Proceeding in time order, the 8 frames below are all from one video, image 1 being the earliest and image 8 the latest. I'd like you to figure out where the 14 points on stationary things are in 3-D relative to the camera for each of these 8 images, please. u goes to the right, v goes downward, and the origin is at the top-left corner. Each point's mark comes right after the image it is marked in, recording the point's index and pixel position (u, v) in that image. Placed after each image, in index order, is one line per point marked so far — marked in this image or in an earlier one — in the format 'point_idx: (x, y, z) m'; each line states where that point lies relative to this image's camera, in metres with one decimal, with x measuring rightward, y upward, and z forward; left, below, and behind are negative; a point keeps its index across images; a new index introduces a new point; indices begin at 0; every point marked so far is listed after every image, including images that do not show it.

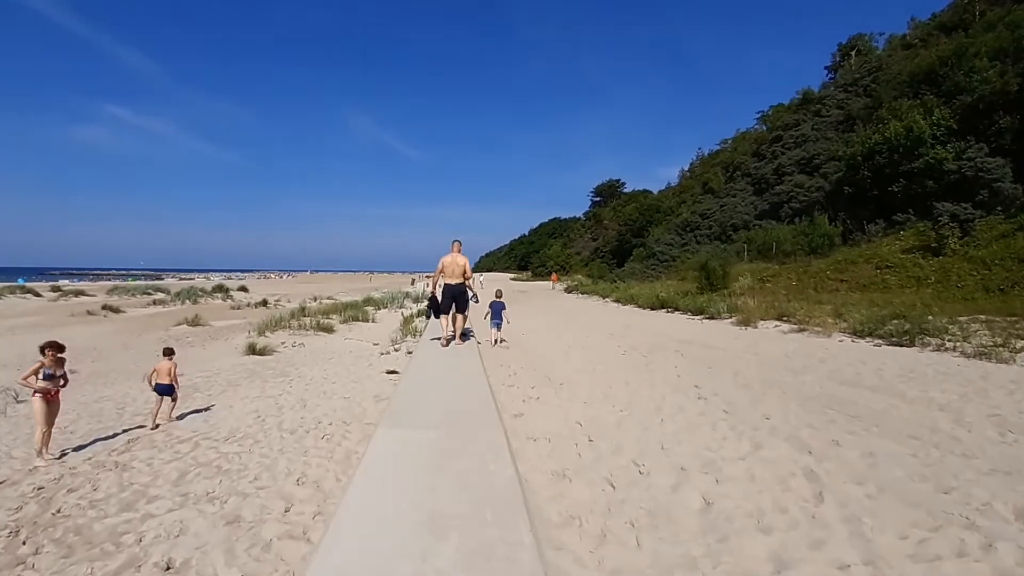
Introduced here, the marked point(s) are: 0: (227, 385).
0: (-6.1, -2.0, +10.9) m
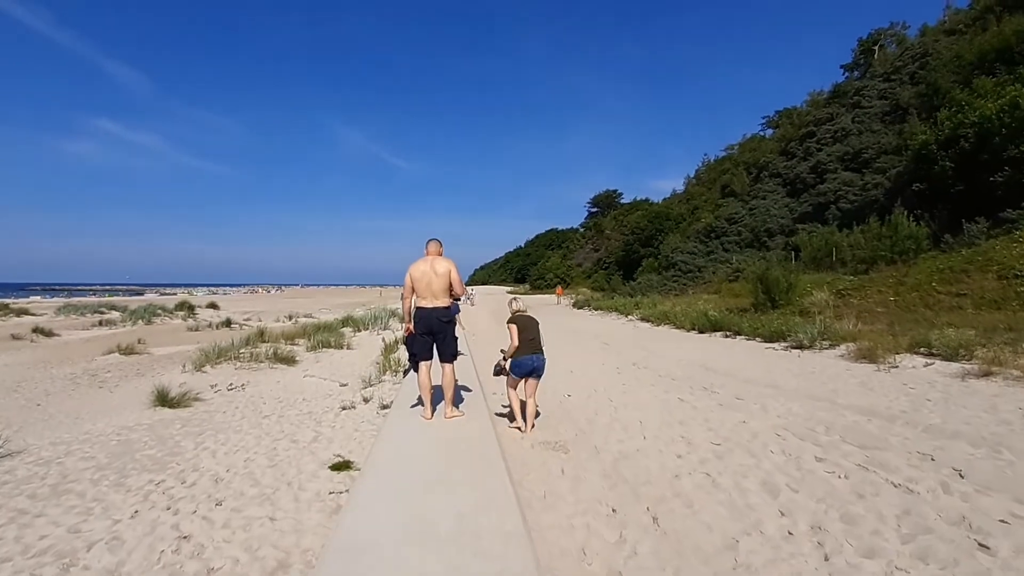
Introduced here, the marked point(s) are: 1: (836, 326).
0: (-5.6, -2.4, +6.1) m
1: (+8.3, -1.0, +12.9) m
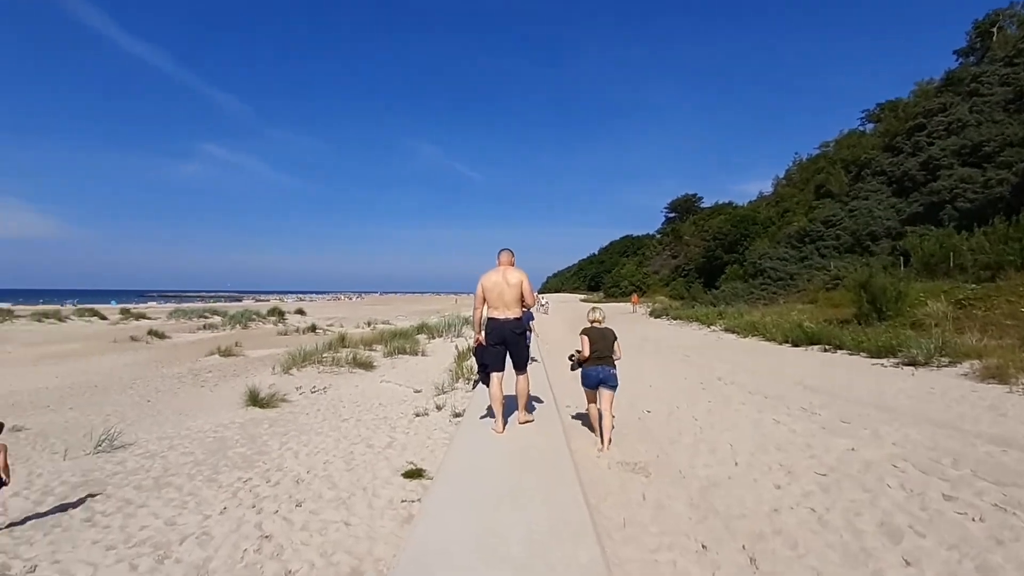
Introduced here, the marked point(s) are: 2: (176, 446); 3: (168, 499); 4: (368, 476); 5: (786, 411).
0: (-4.7, -2.5, +6.6) m
1: (+10.0, -1.2, +11.5) m
2: (-5.6, -2.6, +8.5) m
3: (-4.0, -2.5, +5.9) m
4: (-1.7, -2.3, +6.1) m
5: (+3.5, -1.5, +6.4) m
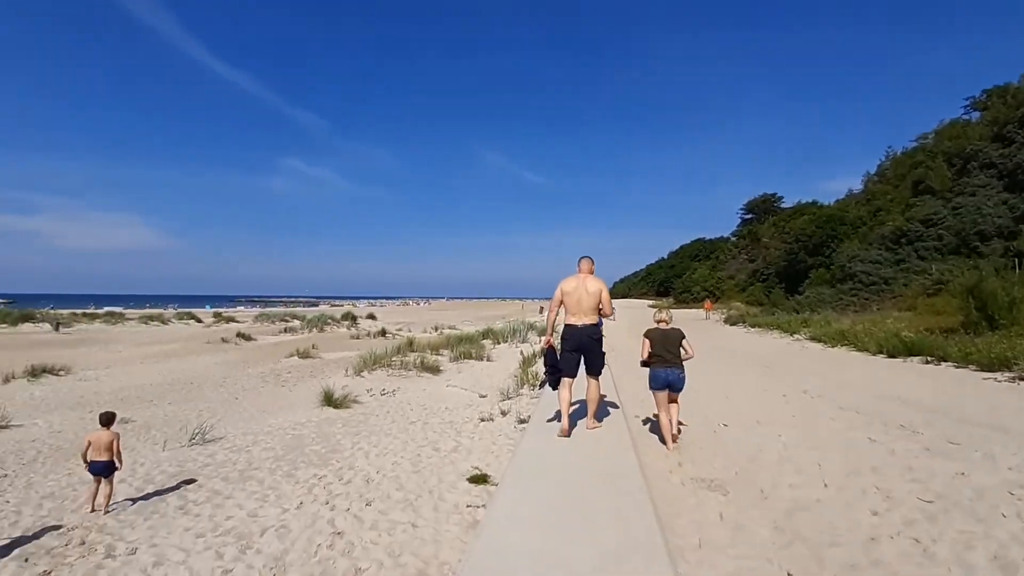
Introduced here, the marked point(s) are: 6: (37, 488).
0: (-3.8, -2.6, +7.0) m
1: (+11.4, -1.3, +10.0) m
2: (-4.5, -2.7, +9.0) m
3: (-3.2, -2.5, +6.3) m
4: (-0.9, -2.3, +6.1) m
5: (+4.2, -1.6, +5.8) m
6: (-6.3, -2.6, +6.7) m
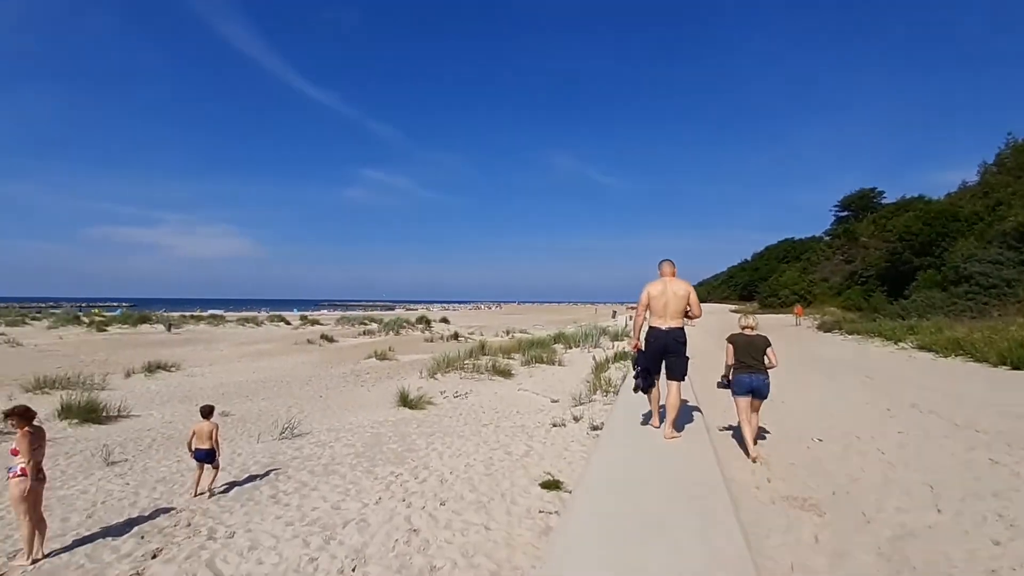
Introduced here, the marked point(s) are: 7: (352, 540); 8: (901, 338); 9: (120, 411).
0: (-2.8, -2.6, +7.4) m
1: (+12.7, -1.4, +8.3) m
2: (-3.2, -2.8, +9.5) m
3: (-2.3, -2.6, +6.6) m
4: (-0.1, -2.4, +6.2) m
5: (+5.0, -1.6, +5.1) m
6: (-5.3, -2.7, +7.5) m
7: (-1.5, -2.4, +4.9) m
8: (+14.8, -2.0, +19.5) m
9: (-8.9, -2.8, +11.5) m
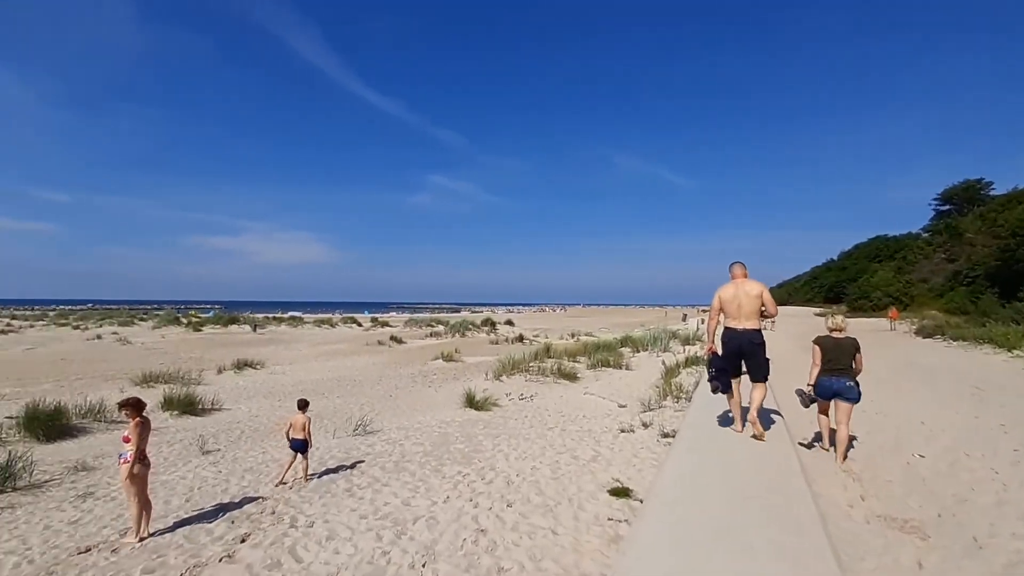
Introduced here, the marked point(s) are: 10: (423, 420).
0: (-1.8, -2.7, +7.7) m
1: (+13.6, -1.4, +6.7) m
2: (-1.9, -2.9, +9.8) m
3: (-1.4, -2.6, +6.8) m
4: (+0.7, -2.4, +6.1) m
5: (+5.6, -1.7, +4.4) m
6: (-4.3, -2.8, +8.0) m
7: (-0.9, -2.4, +5.0) m
8: (+17.1, -2.0, +17.5) m
9: (-7.4, -2.9, +12.5) m
10: (-2.0, -3.0, +11.6) m
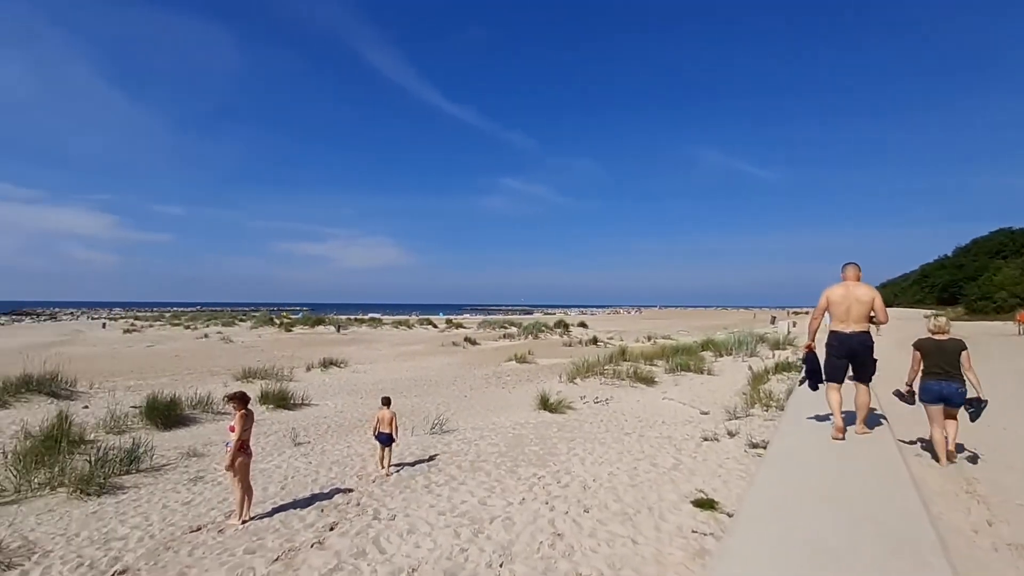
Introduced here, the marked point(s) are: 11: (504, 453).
0: (-0.7, -2.7, +7.8) m
1: (+14.5, -1.3, +4.7) m
2: (-0.5, -2.9, +9.9) m
3: (-0.4, -2.6, +6.9) m
4: (+1.6, -2.4, +5.9) m
5: (+6.3, -1.6, +3.6) m
6: (-3.1, -2.8, +8.5) m
7: (-0.1, -2.5, +5.0) m
8: (+19.5, -2.0, +14.9) m
9: (-5.5, -2.9, +13.3) m
10: (-0.3, -3.1, +11.7) m
11: (-0.1, -2.8, +8.6) m
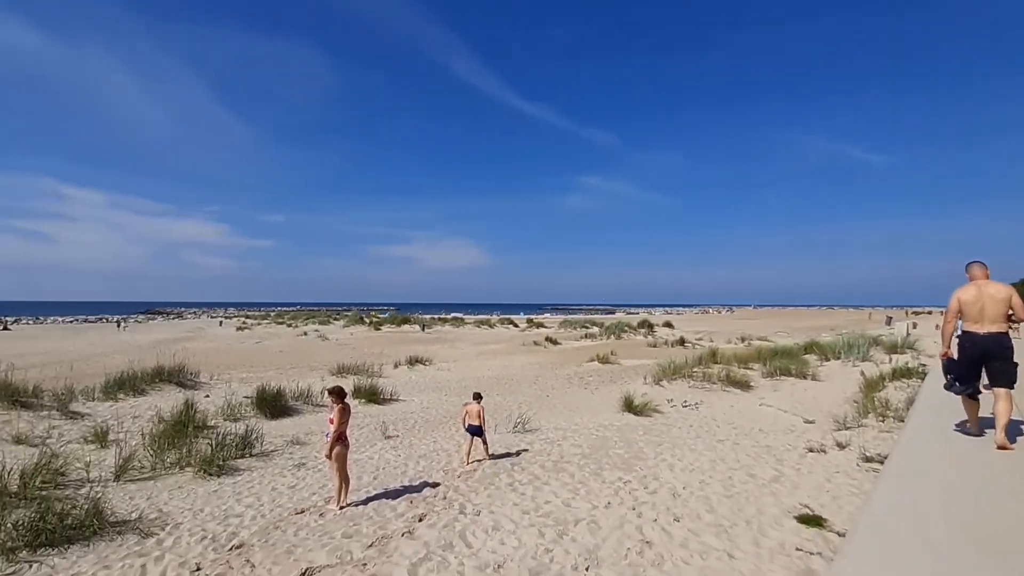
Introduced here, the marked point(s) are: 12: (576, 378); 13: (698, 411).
0: (+0.6, -2.7, +7.8) m
1: (+15.1, -1.2, +2.3) m
2: (+1.1, -2.9, +9.8) m
3: (+0.7, -2.6, +6.8) m
4: (+2.6, -2.4, +5.5) m
5: (+6.8, -1.6, +2.5) m
6: (-1.7, -2.8, +8.8) m
7: (+0.7, -2.5, +4.9) m
8: (+21.6, -1.8, +11.6) m
9: (-3.3, -3.0, +14.0) m
10: (+1.6, -3.0, +11.6) m
11: (+1.3, -2.8, +8.5) m
12: (+2.5, -3.6, +20.1) m
13: (+4.6, -3.1, +12.7) m
